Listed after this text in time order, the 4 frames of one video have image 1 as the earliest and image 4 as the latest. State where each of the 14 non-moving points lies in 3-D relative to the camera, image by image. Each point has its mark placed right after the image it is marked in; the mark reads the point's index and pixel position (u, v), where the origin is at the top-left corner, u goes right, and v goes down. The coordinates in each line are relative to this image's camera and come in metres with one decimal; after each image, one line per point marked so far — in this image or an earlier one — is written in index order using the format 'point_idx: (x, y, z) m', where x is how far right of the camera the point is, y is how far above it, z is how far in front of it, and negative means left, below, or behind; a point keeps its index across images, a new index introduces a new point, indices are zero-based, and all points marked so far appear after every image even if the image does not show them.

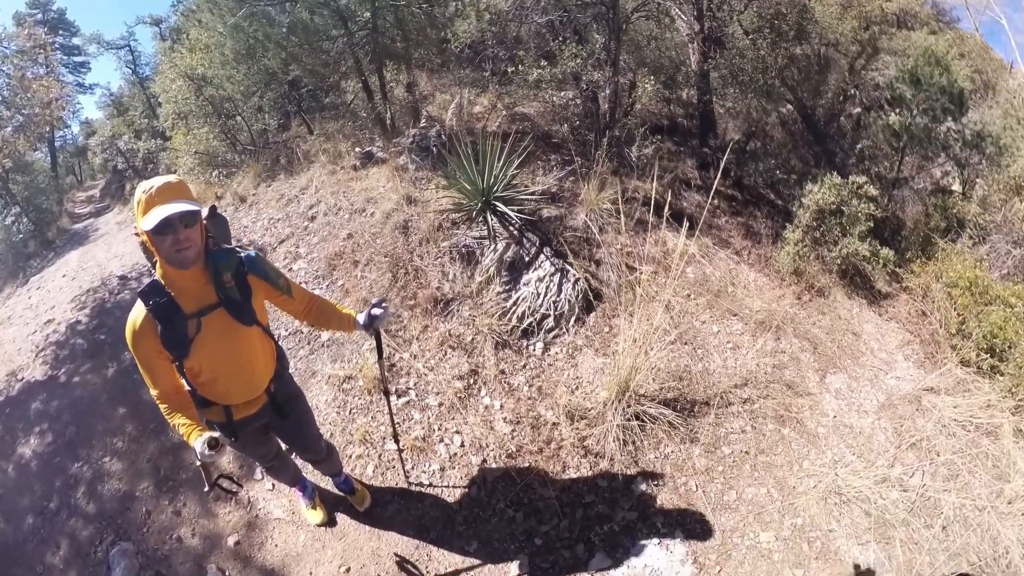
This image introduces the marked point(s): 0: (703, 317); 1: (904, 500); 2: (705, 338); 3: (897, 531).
0: (+1.5, -0.2, +4.8) m
1: (+2.3, -1.2, +3.6) m
2: (+1.5, -0.4, +4.7) m
3: (+2.2, -1.4, +3.5) m
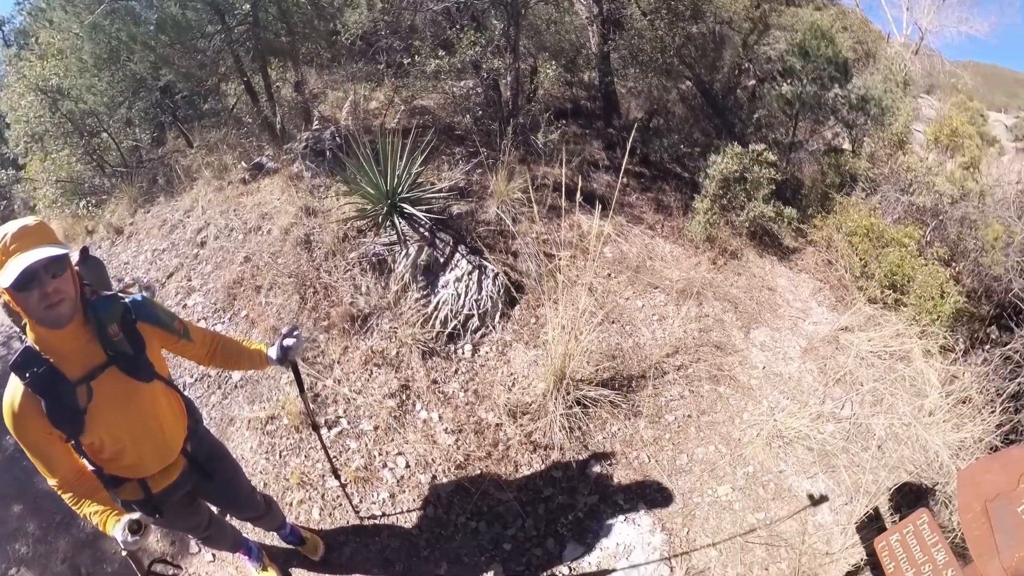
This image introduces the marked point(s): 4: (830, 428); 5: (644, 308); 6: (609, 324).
0: (+0.9, 0.0, +5.0) m
1: (+2.1, -0.9, +4.0) m
2: (+0.9, -0.2, +4.9) m
3: (+2.0, -1.1, +3.9) m
4: (+2.1, -0.9, +4.1) m
5: (+1.0, -0.1, +4.9) m
6: (+0.7, -0.3, +4.8) m
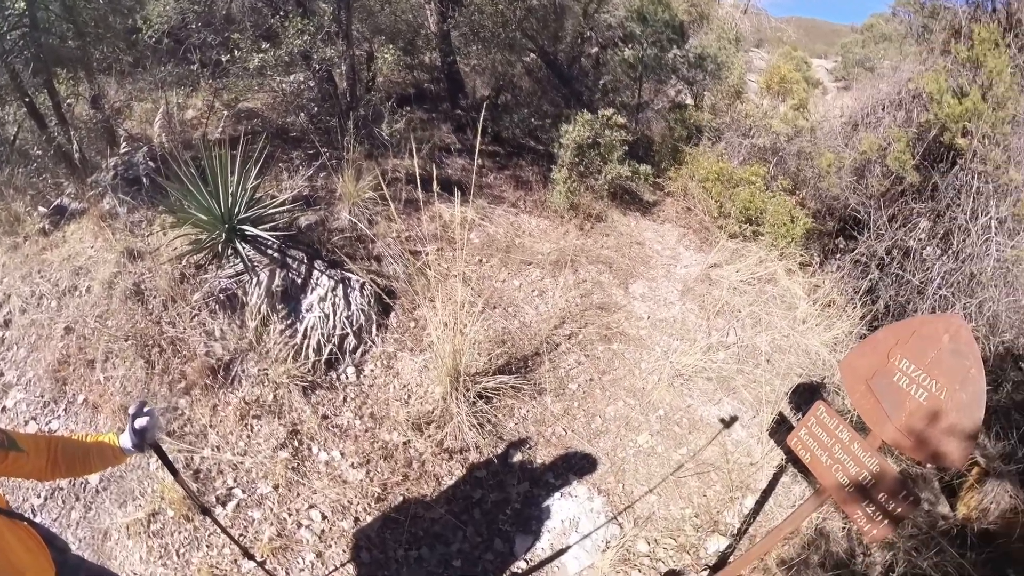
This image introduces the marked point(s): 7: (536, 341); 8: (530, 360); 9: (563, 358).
0: (-0.1, +0.1, +5.0) m
1: (+1.5, -0.5, +4.5) m
2: (-0.1, 0.0, +4.8) m
3: (+1.5, -0.6, +4.4) m
4: (+1.5, -0.5, +4.5) m
5: (0.0, 0.0, +4.9) m
6: (-0.2, -0.2, +4.7) m
7: (+0.2, -0.4, +4.6) m
8: (+0.2, -0.5, +4.5) m
9: (+0.4, -0.5, +4.5) m
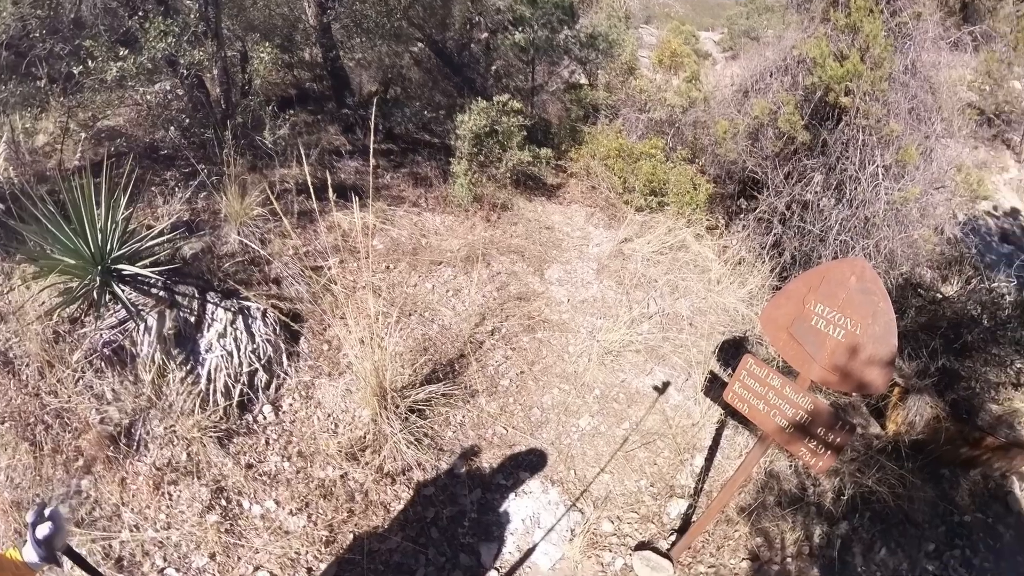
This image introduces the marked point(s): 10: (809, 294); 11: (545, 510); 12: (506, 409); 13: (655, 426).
0: (-0.8, +0.1, +4.7) m
1: (+1.0, -0.3, +4.7) m
2: (-0.7, -0.1, +4.6) m
3: (+1.0, -0.4, +4.6) m
4: (+0.9, -0.3, +4.7) m
5: (-0.6, 0.0, +4.7) m
6: (-0.7, -0.2, +4.5) m
7: (-0.3, -0.4, +4.5) m
8: (-0.3, -0.5, +4.4) m
9: (-0.1, -0.5, +4.4) m
10: (+1.7, 0.0, +3.5) m
11: (+0.3, -1.3, +3.7) m
12: (0.0, -0.8, +4.2) m
13: (+0.9, -0.9, +4.1) m
